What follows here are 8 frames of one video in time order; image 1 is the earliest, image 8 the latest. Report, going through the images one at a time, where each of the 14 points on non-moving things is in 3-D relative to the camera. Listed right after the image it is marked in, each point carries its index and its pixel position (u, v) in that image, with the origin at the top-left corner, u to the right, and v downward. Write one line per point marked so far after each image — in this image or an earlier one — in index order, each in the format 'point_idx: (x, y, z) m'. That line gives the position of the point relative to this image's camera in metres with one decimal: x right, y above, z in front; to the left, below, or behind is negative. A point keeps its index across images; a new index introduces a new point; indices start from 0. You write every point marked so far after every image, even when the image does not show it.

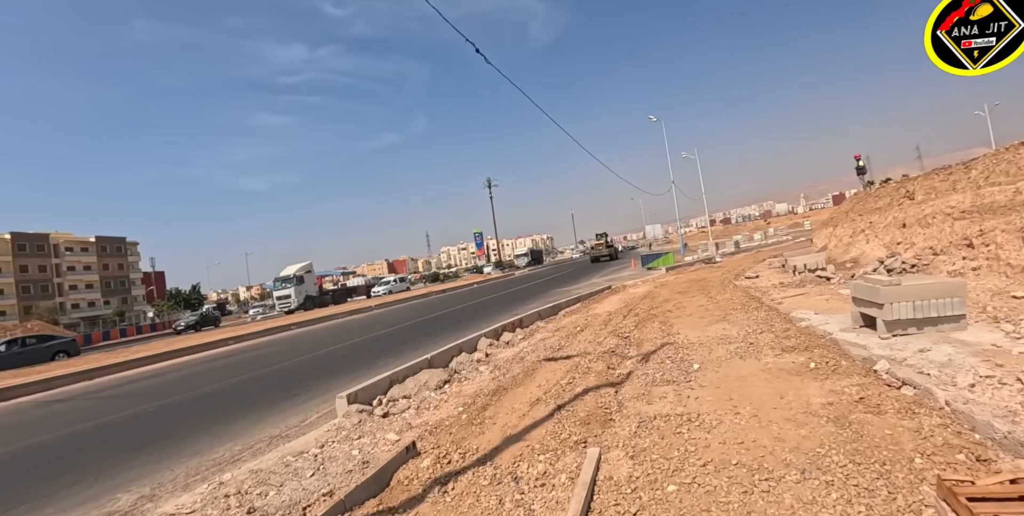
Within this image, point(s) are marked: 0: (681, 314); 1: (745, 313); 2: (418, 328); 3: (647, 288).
0: (+3.5, -1.2, +10.1) m
1: (+4.5, -1.1, +9.0) m
2: (-3.9, -2.7, +19.3) m
3: (+4.9, -1.1, +17.5) m
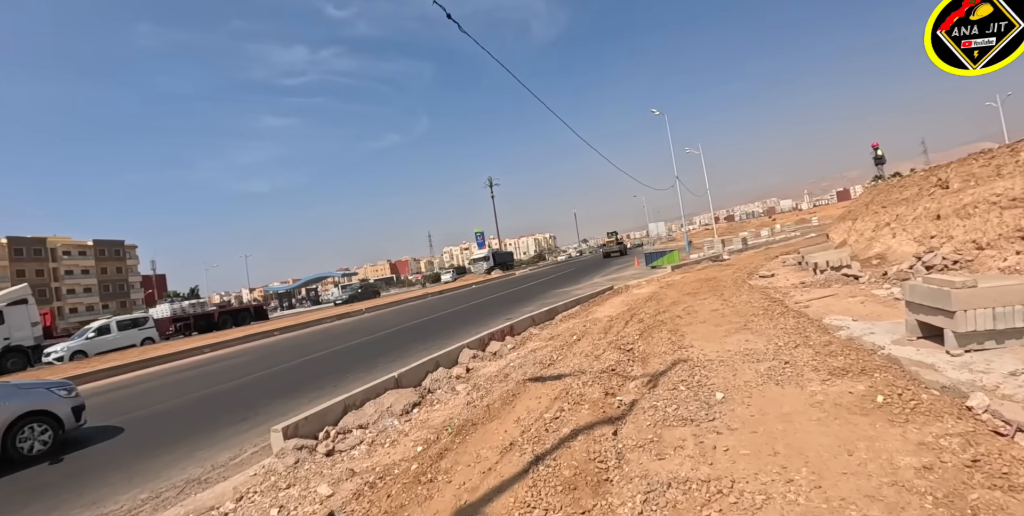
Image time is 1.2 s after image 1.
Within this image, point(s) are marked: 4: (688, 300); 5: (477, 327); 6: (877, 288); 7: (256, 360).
0: (+3.3, -1.2, +8.7) m
1: (+4.2, -1.0, +7.7) m
2: (-4.1, -2.7, +17.9) m
3: (+4.7, -1.1, +16.1) m
4: (+4.2, -1.0, +11.5) m
5: (-1.2, -2.2, +15.3) m
6: (+7.6, -0.6, +9.9) m
7: (-9.2, -3.7, +16.9) m
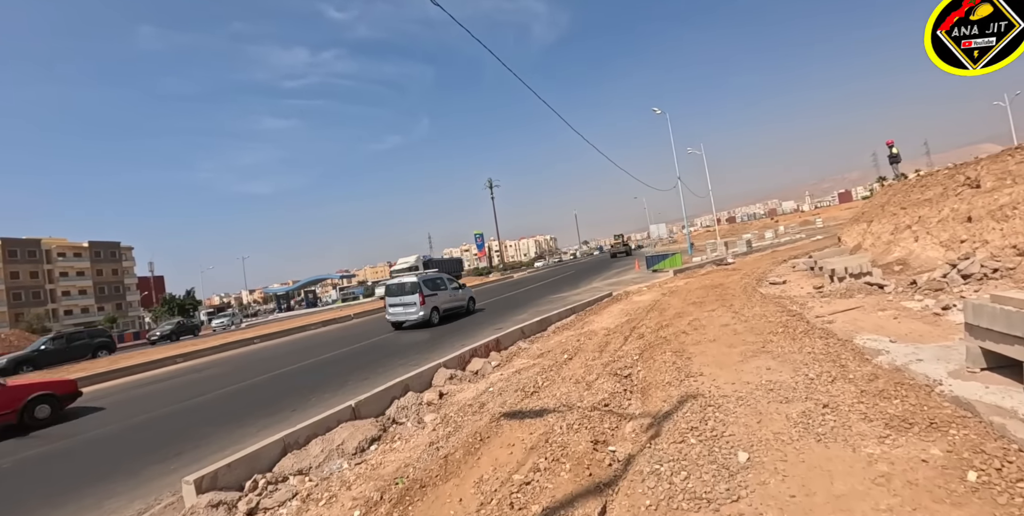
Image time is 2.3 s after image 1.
0: (+2.9, -1.3, +7.6) m
1: (+3.8, -1.1, +6.5) m
2: (-4.4, -2.9, +16.8) m
3: (+4.4, -1.2, +15.0) m
4: (+3.9, -1.2, +10.3) m
5: (-1.5, -2.4, +14.2) m
6: (+7.3, -0.8, +8.8) m
7: (-9.5, -3.8, +15.8) m
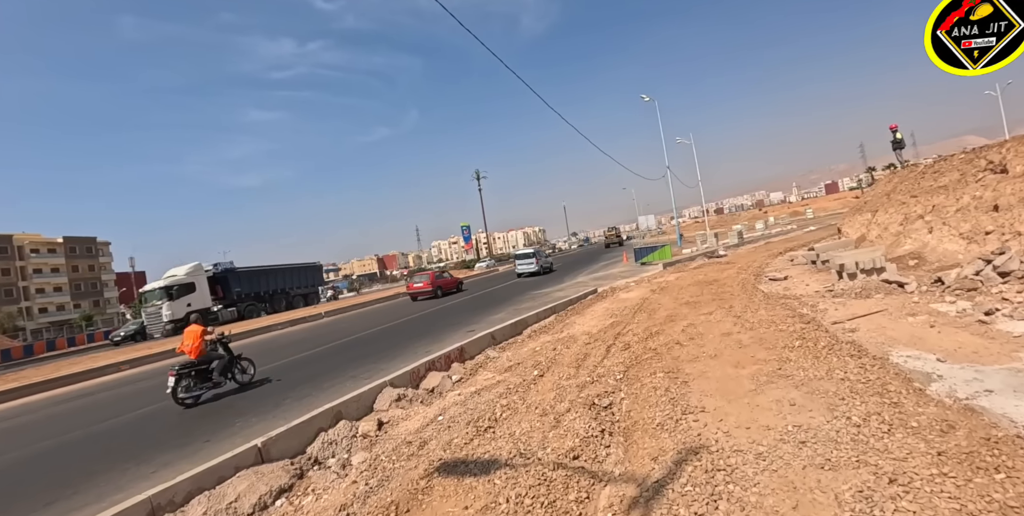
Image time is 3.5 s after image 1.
0: (+2.4, -1.3, +6.2) m
1: (+3.3, -1.1, +5.1) m
2: (-5.2, -2.8, +15.3) m
3: (+3.6, -1.0, +13.6) m
4: (+3.2, -1.1, +8.9) m
5: (-2.2, -2.2, +12.8) m
6: (+6.7, -0.7, +7.5) m
7: (-10.2, -3.7, +14.2) m
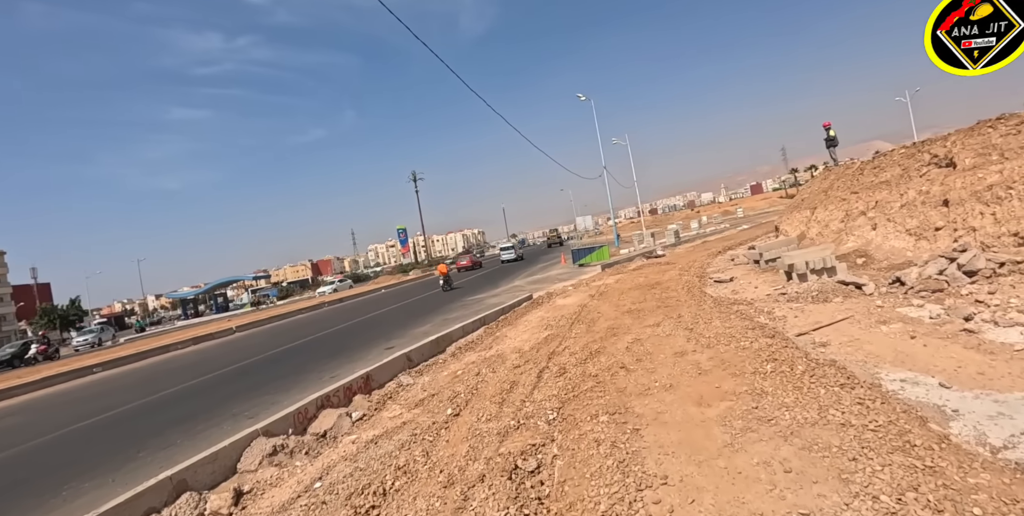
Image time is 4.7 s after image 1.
0: (+1.4, -1.3, +4.9) m
1: (+2.4, -1.1, +4.0) m
2: (-7.1, -3.0, +13.0) m
3: (+1.8, -1.1, +12.4) m
4: (+1.9, -1.1, +7.7) m
5: (-3.9, -2.4, +10.9) m
6: (+5.5, -0.7, +6.7) m
7: (-12.0, -4.0, +11.4) m
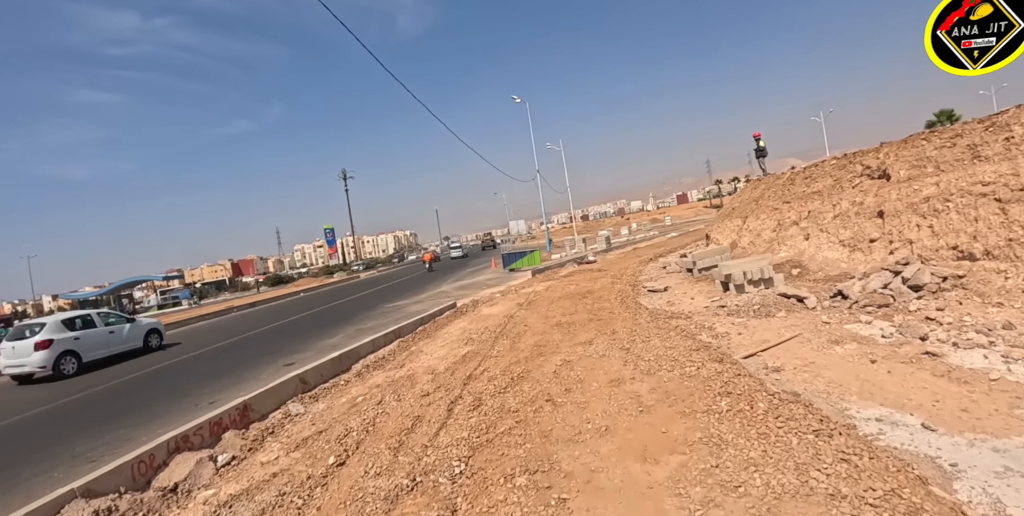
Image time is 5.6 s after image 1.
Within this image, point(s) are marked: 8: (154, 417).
0: (+0.5, -1.4, +3.9) m
1: (+1.7, -1.2, +3.1) m
2: (-9.0, -3.0, +10.8) m
3: (0.0, -1.2, +11.4) m
4: (+0.7, -1.2, +6.8) m
5: (-5.5, -2.4, +9.1) m
6: (+4.4, -0.8, +6.2) m
7: (-13.6, -3.9, +8.6) m
8: (-5.6, -2.6, +7.4) m
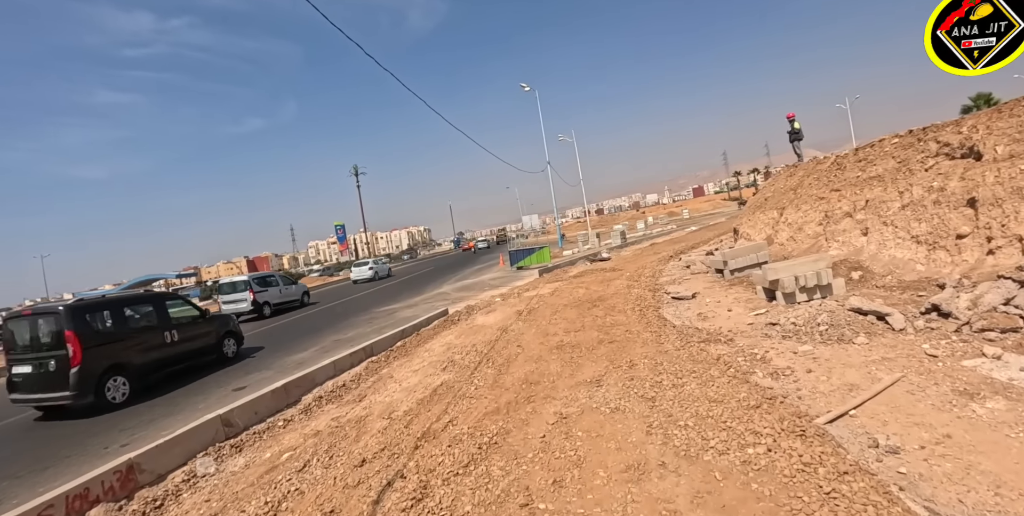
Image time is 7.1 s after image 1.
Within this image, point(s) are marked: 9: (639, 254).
0: (+0.2, -1.5, +2.1) m
1: (+1.3, -1.3, +1.3) m
2: (-9.1, -3.0, +9.4) m
3: (-0.1, -1.3, +9.7) m
4: (+0.5, -1.3, +5.0) m
5: (-5.6, -2.5, +7.6) m
6: (+4.2, -0.9, +4.3) m
7: (-13.8, -4.0, +7.3) m
8: (-5.8, -2.7, +5.9) m
9: (+5.3, +0.2, +19.4) m
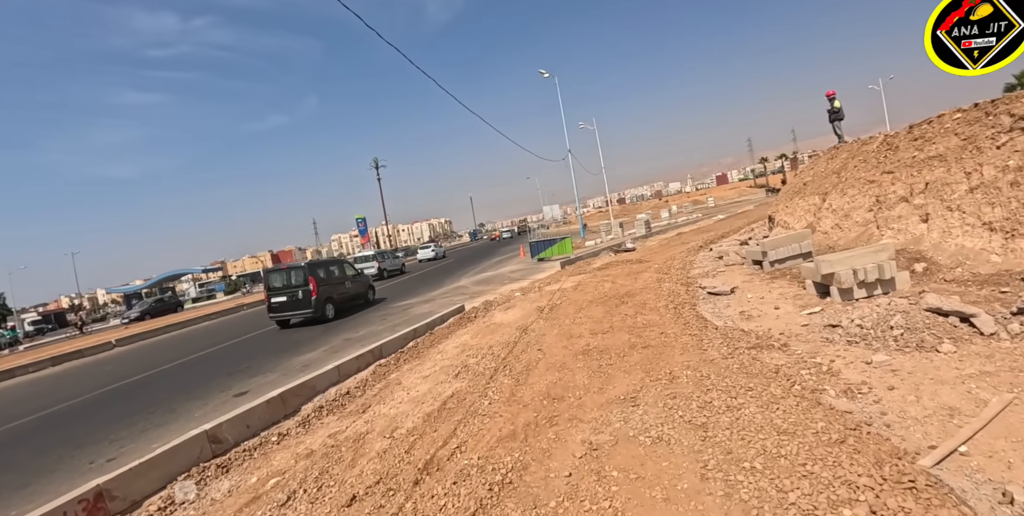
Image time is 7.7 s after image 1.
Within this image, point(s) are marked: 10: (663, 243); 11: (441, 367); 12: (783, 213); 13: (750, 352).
0: (+0.3, -1.5, +1.5) m
1: (+1.4, -1.4, +0.6) m
2: (-8.7, -3.0, +9.1) m
3: (+0.3, -1.1, +9.0) m
4: (+0.7, -1.2, +4.3) m
5: (-5.3, -2.5, +7.2) m
6: (+4.3, -0.8, +3.5) m
7: (-13.4, -4.1, +7.2) m
8: (-5.5, -2.7, +5.5) m
9: (+6.1, +0.5, +18.5) m
10: (+6.5, +0.7, +19.8) m
11: (-0.9, -1.6, +6.7) m
12: (+7.5, +1.2, +12.9) m
13: (+2.4, -0.9, +4.7) m
